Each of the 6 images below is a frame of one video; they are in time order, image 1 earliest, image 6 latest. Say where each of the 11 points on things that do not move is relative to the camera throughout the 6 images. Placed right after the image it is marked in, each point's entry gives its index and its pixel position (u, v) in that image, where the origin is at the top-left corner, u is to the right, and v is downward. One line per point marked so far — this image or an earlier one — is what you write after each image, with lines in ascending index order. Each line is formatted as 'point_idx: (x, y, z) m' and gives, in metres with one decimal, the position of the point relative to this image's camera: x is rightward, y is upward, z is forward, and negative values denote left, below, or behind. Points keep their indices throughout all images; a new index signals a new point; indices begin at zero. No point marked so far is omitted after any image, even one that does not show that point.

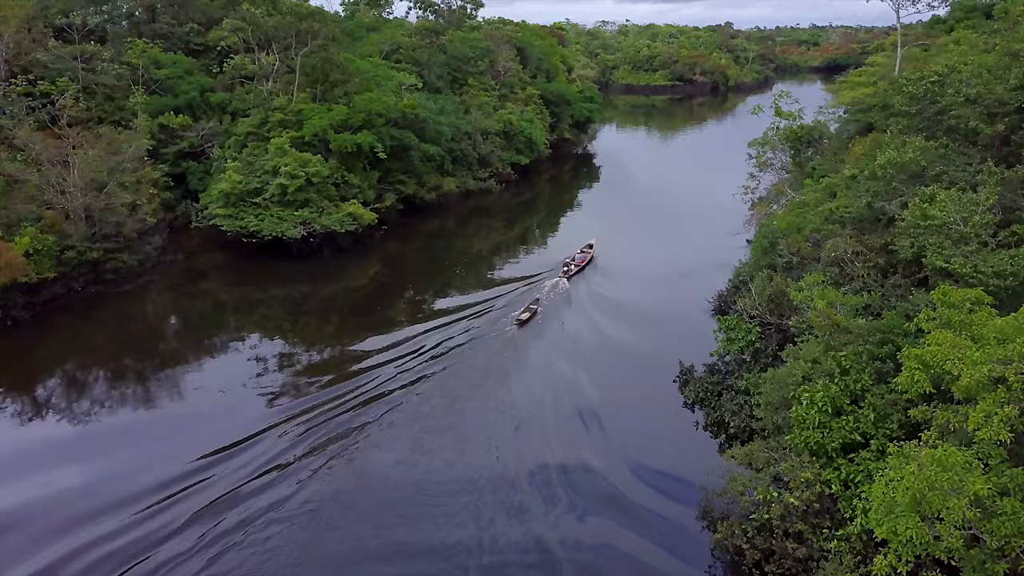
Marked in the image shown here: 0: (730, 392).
0: (+4.8, -2.3, +16.9) m
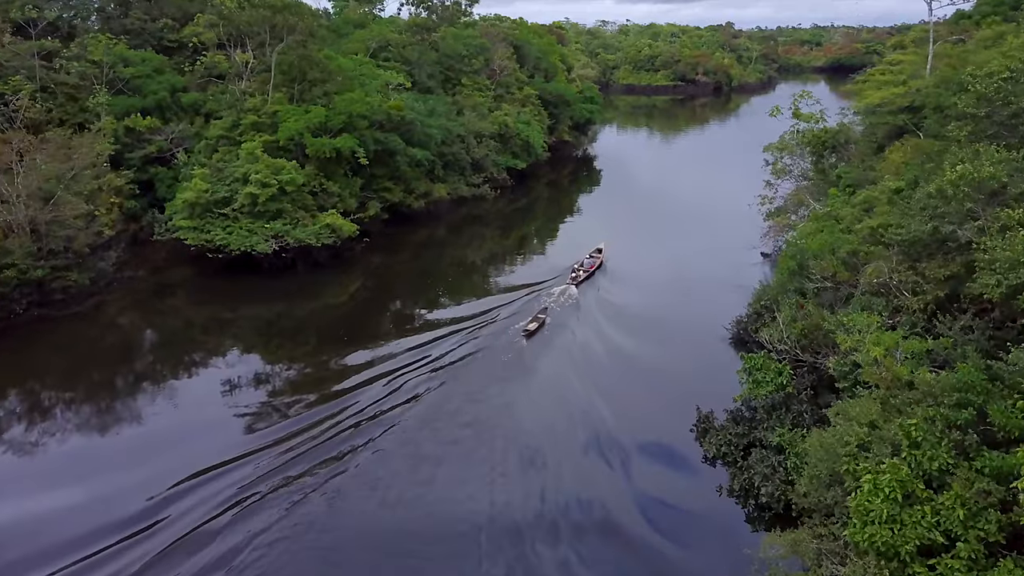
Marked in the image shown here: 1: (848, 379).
0: (+4.6, -3.0, +14.3) m
1: (+6.1, -1.7, +13.8) m
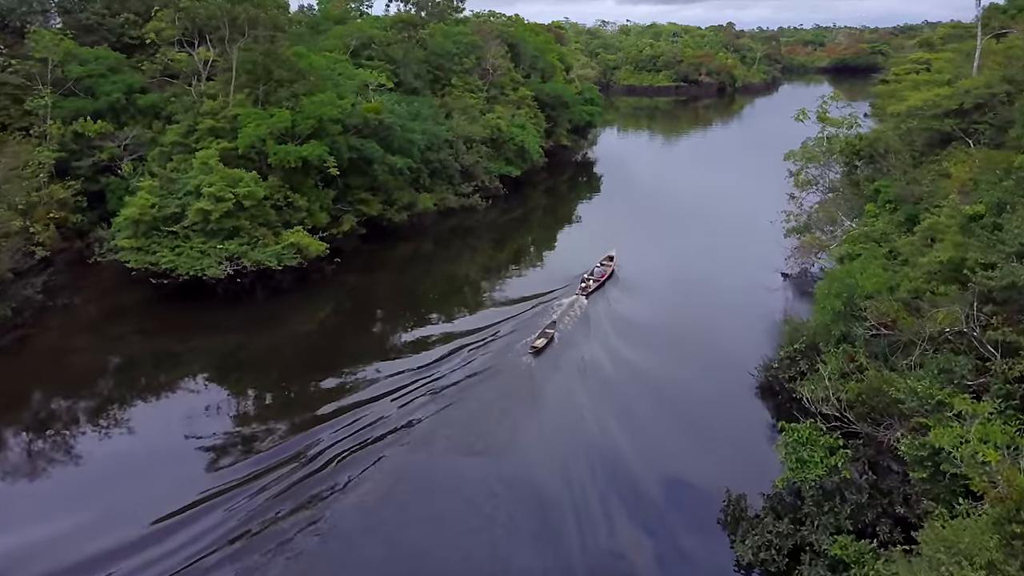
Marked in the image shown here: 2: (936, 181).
0: (+4.3, -3.8, +11.0) m
1: (+5.8, -2.5, +10.6) m
2: (+10.7, +2.7, +19.3) m
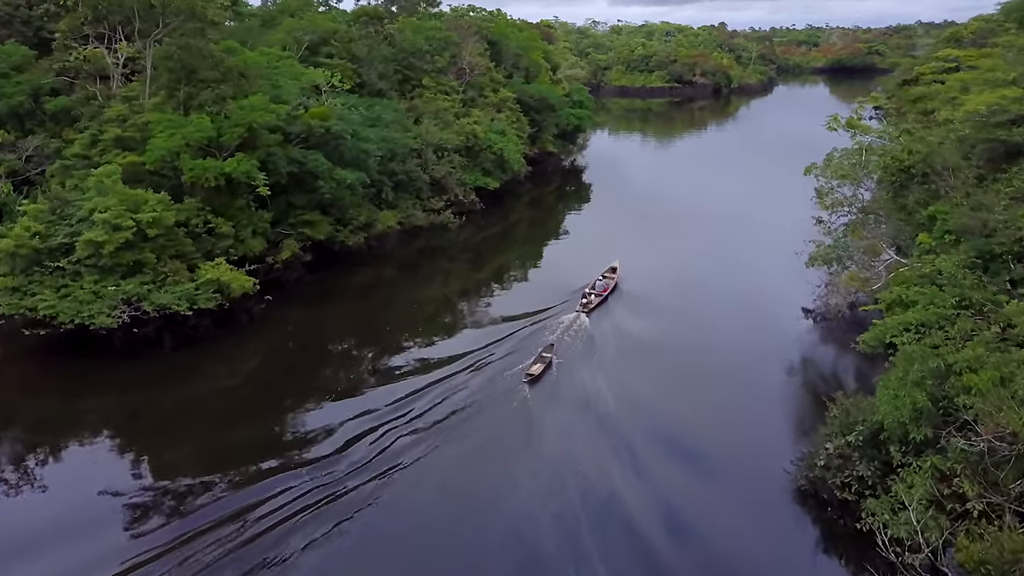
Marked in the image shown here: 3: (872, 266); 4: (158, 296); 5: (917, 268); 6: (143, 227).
0: (+3.6, -5.0, +6.7) m
1: (+5.1, -3.7, +6.3) m
2: (+9.9, +1.6, +15.0) m
3: (+8.6, +0.6, +18.3) m
4: (-8.6, -0.2, +18.7) m
5: (+8.5, +0.4, +16.1) m
6: (-9.2, +1.5, +19.1) m
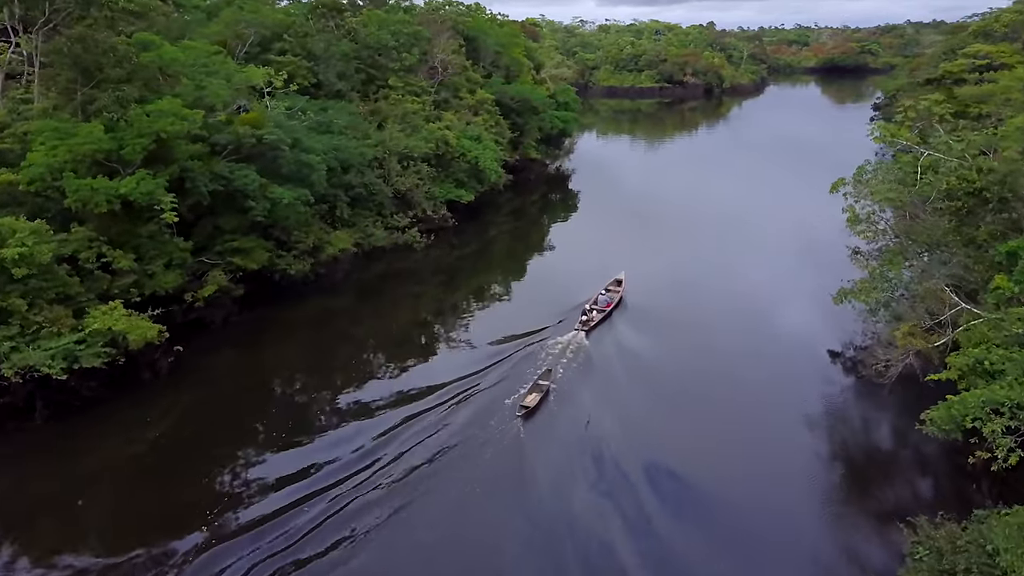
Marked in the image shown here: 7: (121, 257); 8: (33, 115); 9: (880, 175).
0: (+3.1, -6.0, +2.9) m
1: (+4.6, -4.7, +2.5) m
2: (+9.2, +0.6, +11.3) m
3: (+7.9, -0.4, +14.6) m
4: (-9.3, -1.2, +14.7) m
5: (+7.8, -0.6, +12.4) m
6: (-9.9, +0.4, +15.1) m
7: (-8.7, +0.7, +17.1) m
8: (-11.4, +4.1, +18.1) m
9: (+8.1, +2.6, +17.2) m
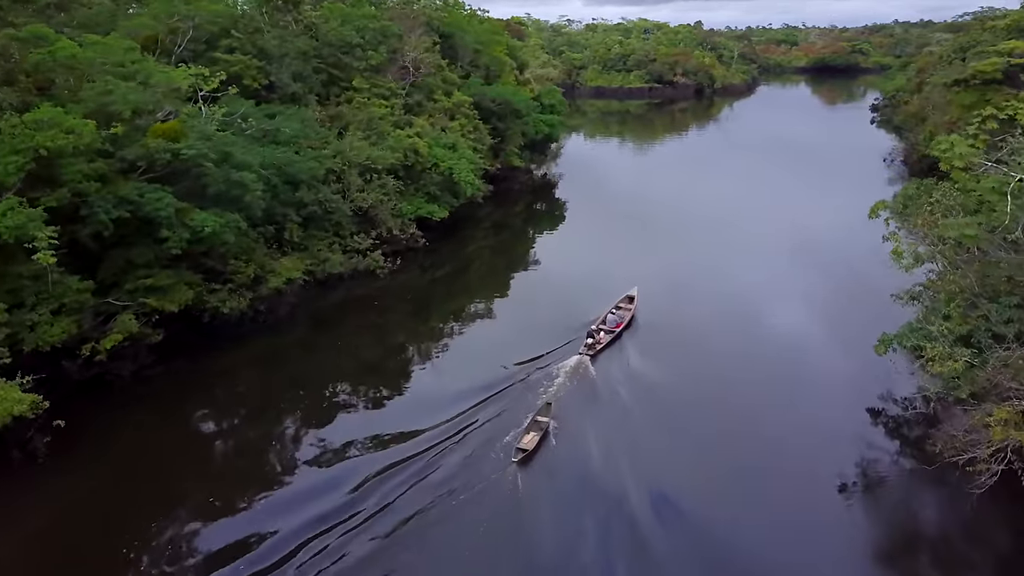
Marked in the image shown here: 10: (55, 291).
0: (+2.8, -6.9, -0.5) m
1: (+4.3, -5.6, -0.9) m
2: (+8.8, -0.3, +8.0) m
3: (+7.4, -1.3, +11.3) m
4: (-9.8, -2.2, +11.1) m
5: (+7.4, -1.5, +9.0) m
6: (-10.4, -0.6, +11.5) m
7: (-9.2, -0.3, +13.5) m
8: (-12.0, +3.0, +14.5) m
9: (+7.5, +1.7, +13.9) m
10: (-8.8, -0.1, +14.7) m
